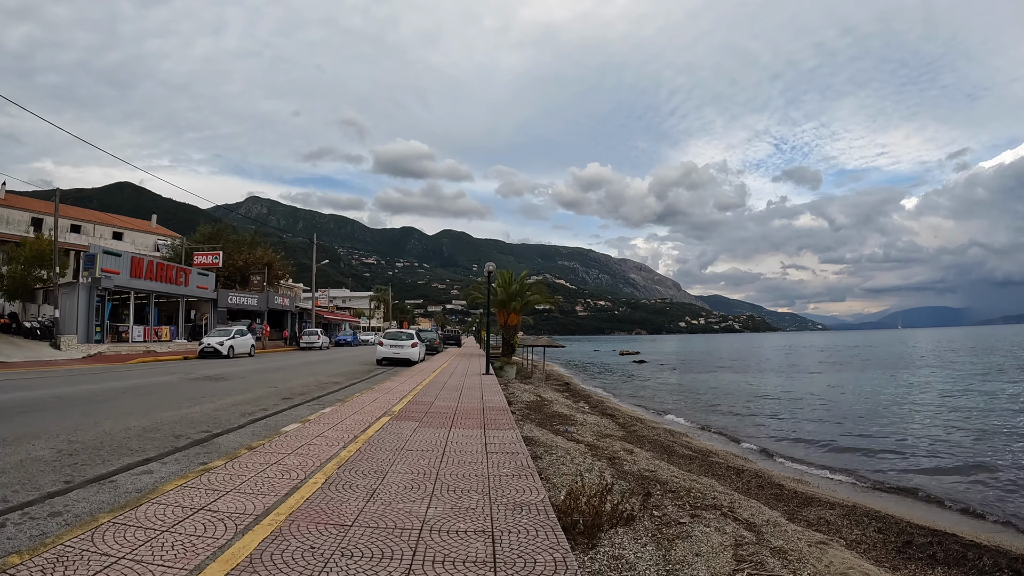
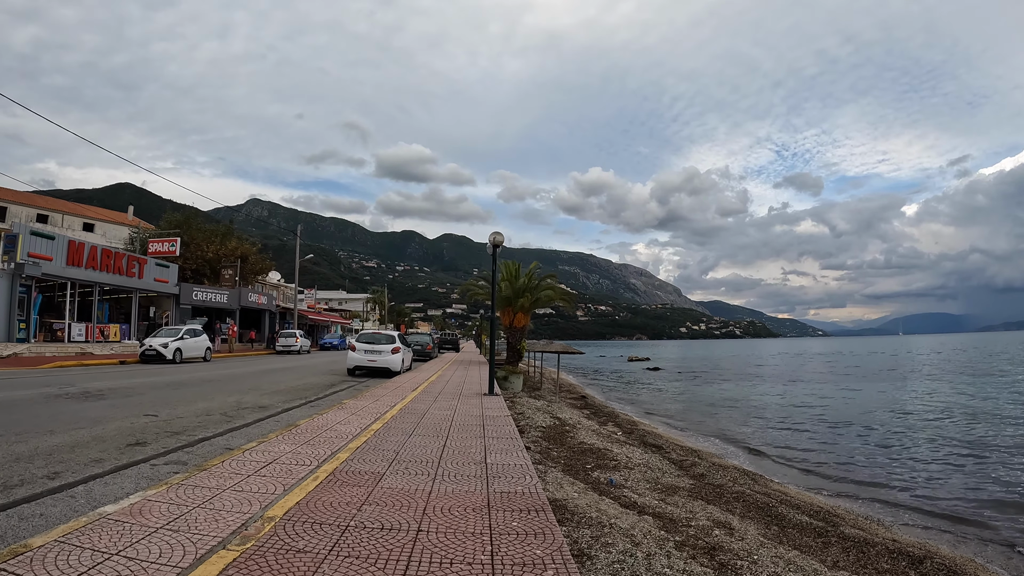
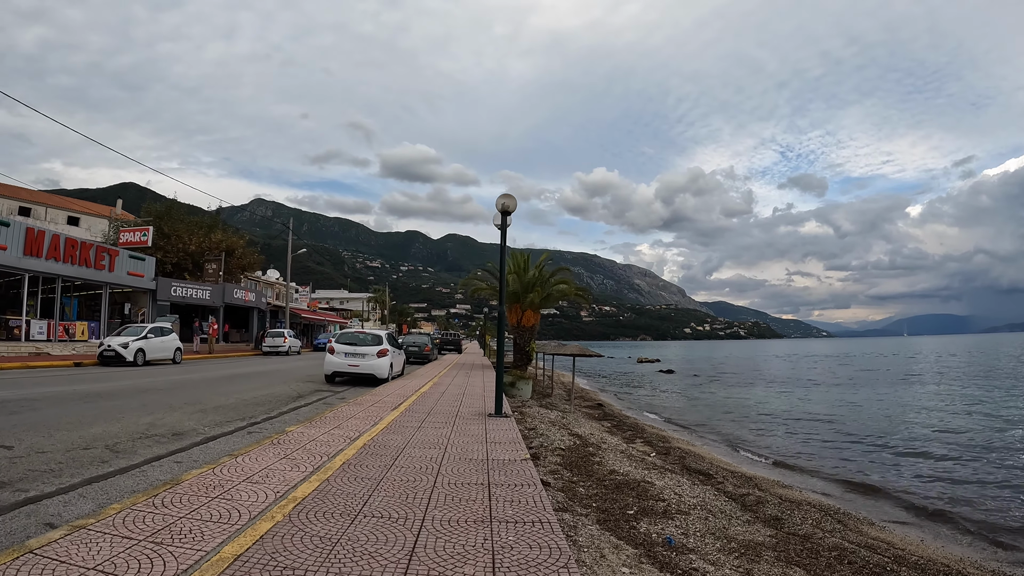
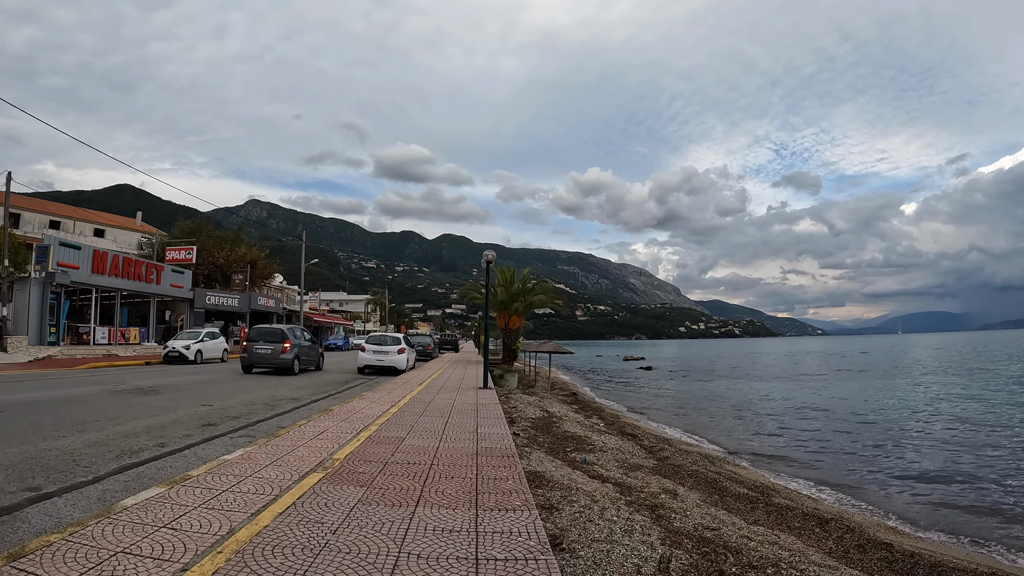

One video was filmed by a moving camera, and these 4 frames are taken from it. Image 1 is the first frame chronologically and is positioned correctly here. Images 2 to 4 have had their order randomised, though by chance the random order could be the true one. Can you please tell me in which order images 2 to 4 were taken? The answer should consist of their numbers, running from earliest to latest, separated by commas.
4, 2, 3
